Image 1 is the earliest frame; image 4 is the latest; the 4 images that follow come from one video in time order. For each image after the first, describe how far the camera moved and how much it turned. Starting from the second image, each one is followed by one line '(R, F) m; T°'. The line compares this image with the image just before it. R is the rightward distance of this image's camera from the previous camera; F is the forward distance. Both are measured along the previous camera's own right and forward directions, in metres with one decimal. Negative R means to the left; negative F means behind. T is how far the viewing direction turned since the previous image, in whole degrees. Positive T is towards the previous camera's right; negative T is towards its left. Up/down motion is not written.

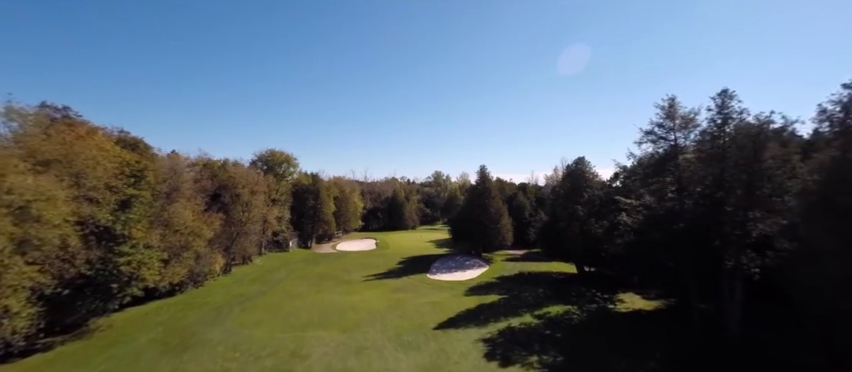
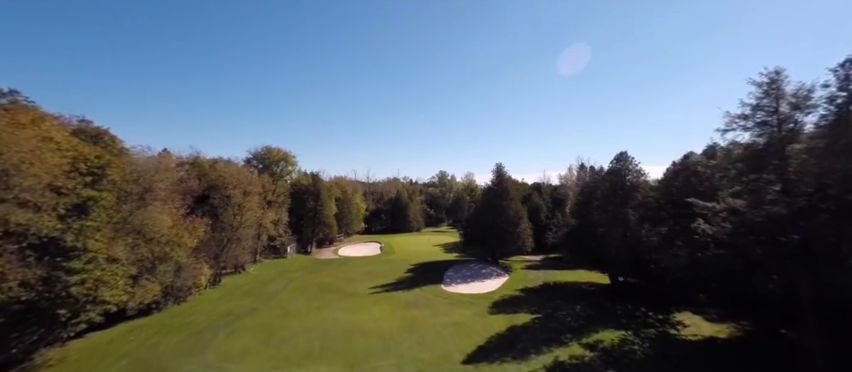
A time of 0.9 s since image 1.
(-1.1, +3.6) m; 0°
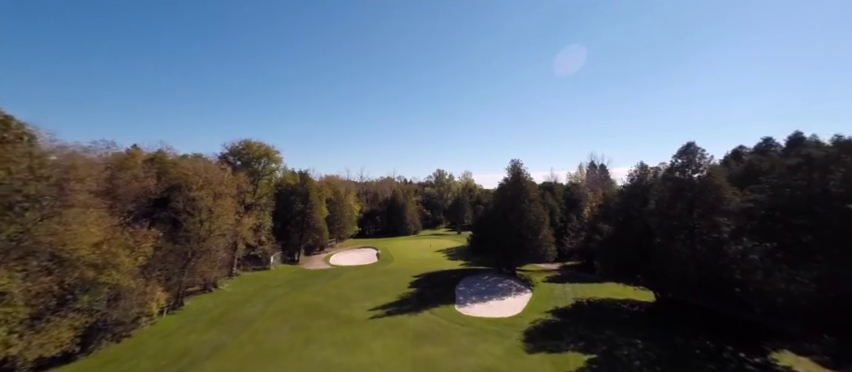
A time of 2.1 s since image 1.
(-1.2, +5.0) m; +1°
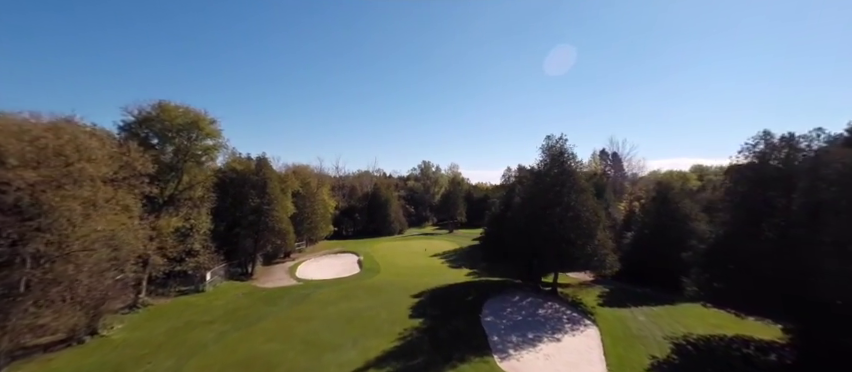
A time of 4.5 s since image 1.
(-2.0, +9.7) m; +4°
